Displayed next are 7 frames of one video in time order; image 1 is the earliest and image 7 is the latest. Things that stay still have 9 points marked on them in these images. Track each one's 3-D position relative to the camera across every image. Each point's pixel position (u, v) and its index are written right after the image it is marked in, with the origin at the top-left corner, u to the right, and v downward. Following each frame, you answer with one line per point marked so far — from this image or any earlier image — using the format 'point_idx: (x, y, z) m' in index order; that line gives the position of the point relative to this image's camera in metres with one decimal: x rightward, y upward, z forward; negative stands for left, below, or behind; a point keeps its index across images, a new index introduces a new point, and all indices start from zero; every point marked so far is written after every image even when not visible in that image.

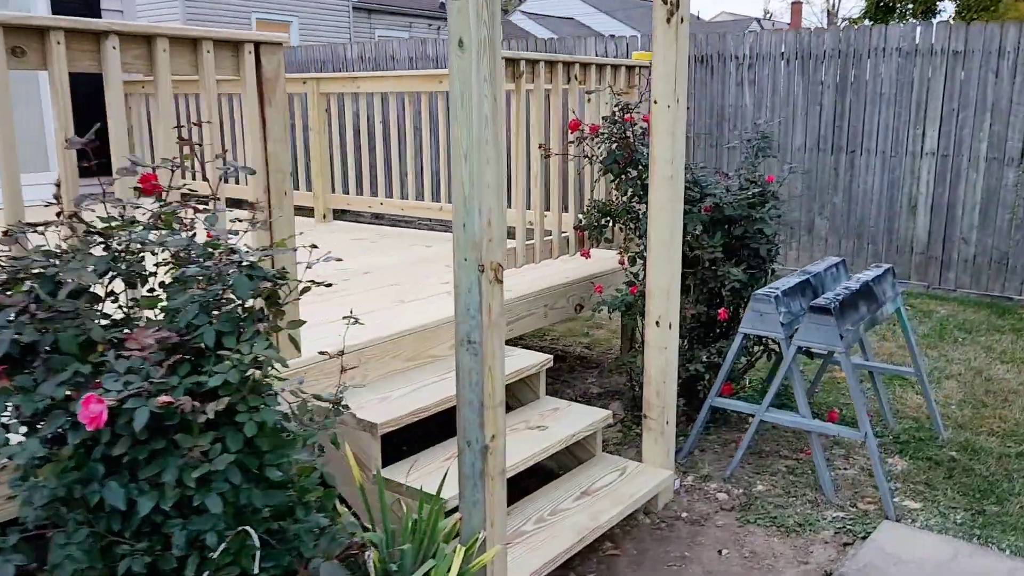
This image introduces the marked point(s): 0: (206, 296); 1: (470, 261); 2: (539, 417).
0: (-0.6, 0.0, +1.6) m
1: (-0.1, +0.1, +2.1) m
2: (+0.1, -0.5, +3.1) m
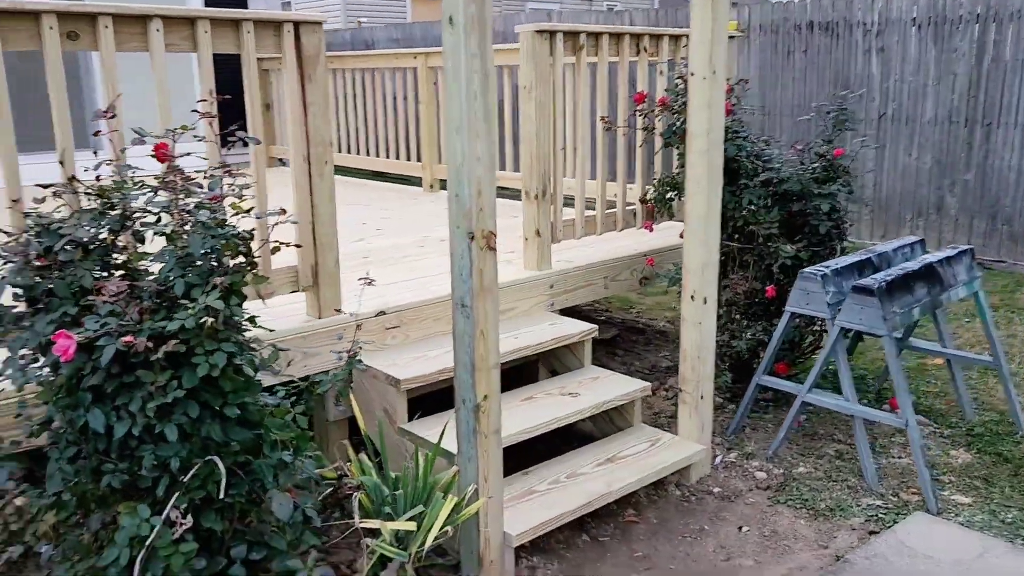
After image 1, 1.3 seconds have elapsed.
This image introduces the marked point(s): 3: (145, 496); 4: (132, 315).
0: (-0.7, +0.1, +1.8) m
1: (-0.1, +0.2, +2.2) m
2: (+0.2, -0.4, +3.2) m
3: (-0.8, -0.4, +1.8) m
4: (-0.8, -0.1, +1.7) m
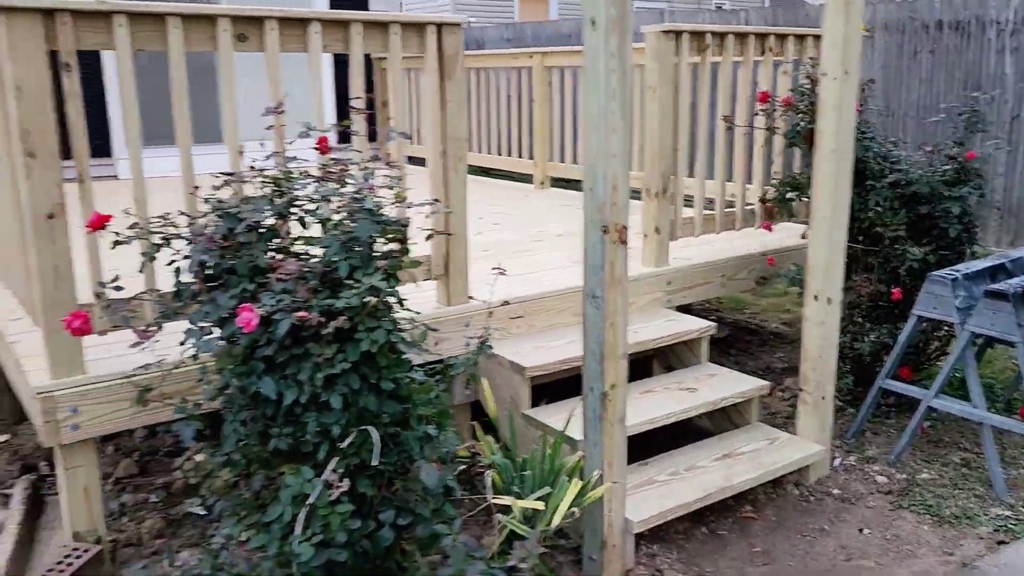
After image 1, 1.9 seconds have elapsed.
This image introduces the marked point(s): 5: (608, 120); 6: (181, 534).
0: (-0.4, +0.1, +2.0) m
1: (+0.2, +0.2, +2.3) m
2: (+0.7, -0.3, +3.3) m
3: (-0.5, -0.4, +2.0) m
4: (-0.5, 0.0, +1.9) m
5: (+0.3, +0.4, +2.3) m
6: (-1.1, -0.8, +2.7) m
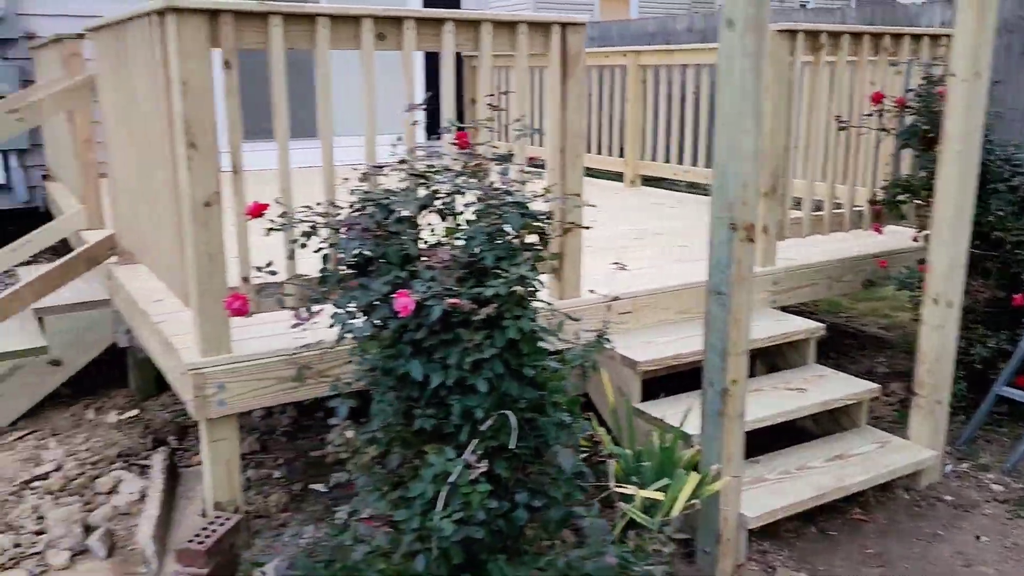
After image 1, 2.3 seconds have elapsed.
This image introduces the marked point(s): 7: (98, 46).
0: (0.0, +0.1, +2.0) m
1: (+0.6, +0.2, +2.4) m
2: (+1.1, -0.4, +3.3) m
3: (-0.2, -0.4, +2.1) m
4: (-0.1, 0.0, +2.0) m
5: (+0.6, +0.5, +2.3) m
6: (-0.7, -0.7, +2.9) m
7: (-1.7, +1.0, +3.5) m
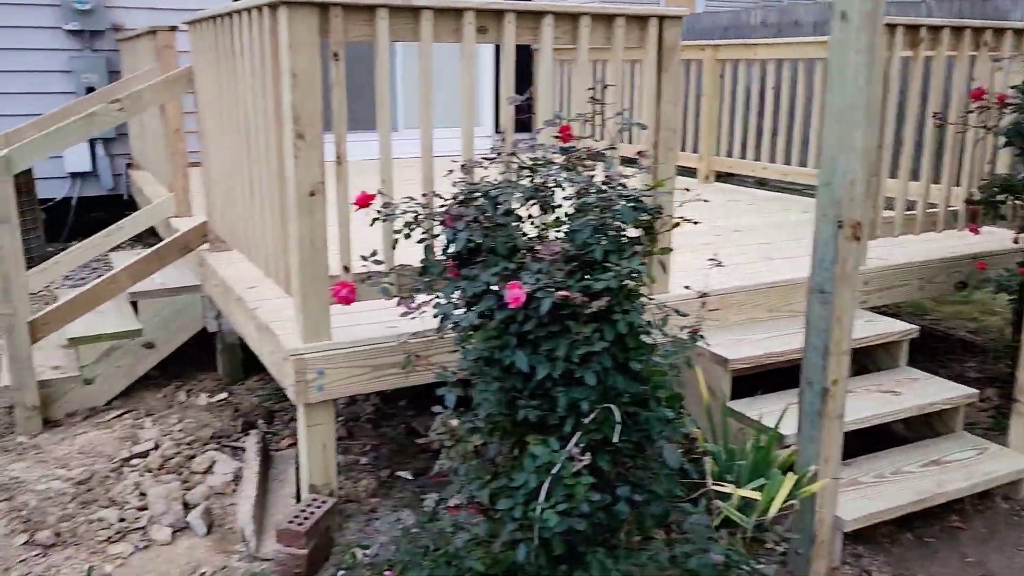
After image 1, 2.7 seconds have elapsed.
0: (+0.2, +0.2, +2.0) m
1: (+0.9, +0.2, +2.3) m
2: (+1.4, -0.4, +3.2) m
3: (+0.1, -0.4, +2.1) m
4: (+0.1, 0.0, +2.0) m
5: (+0.9, +0.5, +2.2) m
6: (-0.4, -0.7, +2.9) m
7: (-1.3, +1.0, +3.6) m
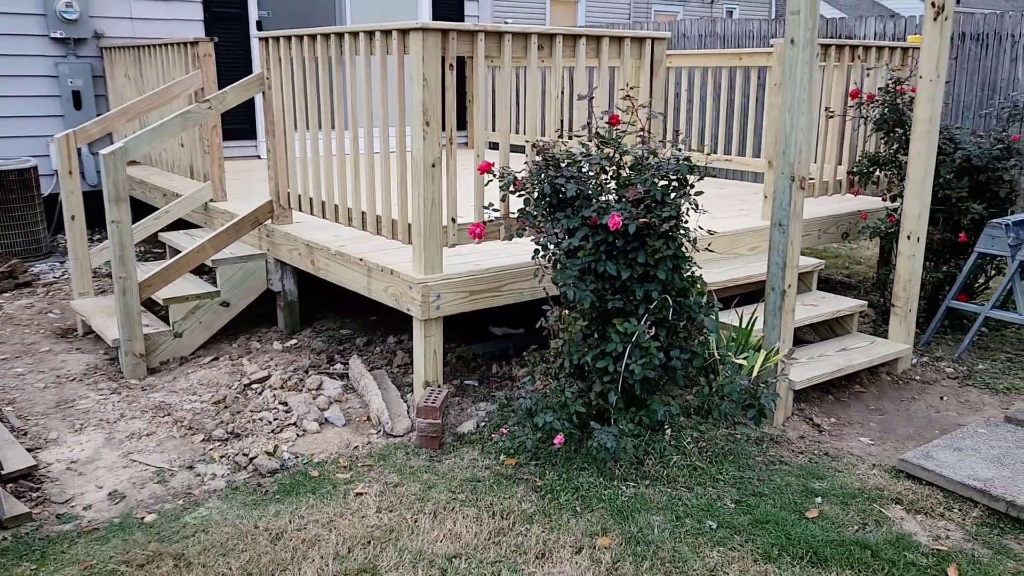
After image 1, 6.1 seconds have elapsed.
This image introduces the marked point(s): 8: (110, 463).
0: (+0.5, +0.4, +3.1) m
1: (+1.1, +0.5, +3.5) m
2: (+1.6, -0.1, +4.5) m
3: (+0.4, -0.1, +3.1) m
4: (+0.4, +0.3, +3.1) m
5: (+1.2, +0.7, +3.4) m
6: (-0.2, -0.5, +3.9) m
7: (-1.3, +1.2, +4.4) m
8: (-1.5, -0.7, +3.3) m
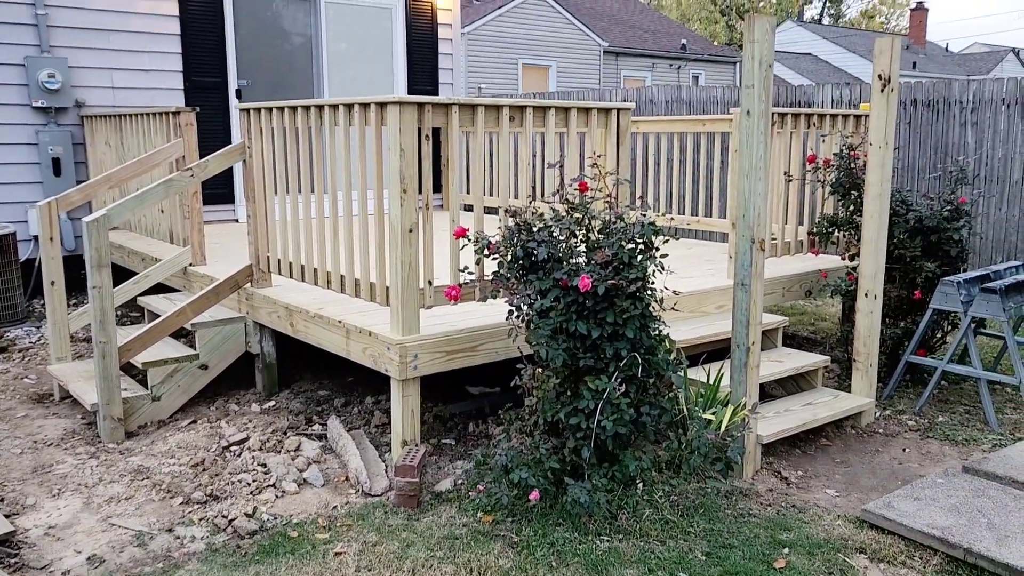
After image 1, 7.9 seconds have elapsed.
0: (+0.4, +0.2, +3.3) m
1: (+1.0, +0.2, +3.7) m
2: (+1.4, -0.4, +4.6) m
3: (+0.3, -0.3, +3.3) m
4: (+0.3, +0.1, +3.2) m
5: (+1.0, +0.5, +3.6) m
6: (-0.3, -0.8, +4.0) m
7: (-1.4, +0.9, +4.6) m
8: (-1.6, -0.9, +3.3) m
